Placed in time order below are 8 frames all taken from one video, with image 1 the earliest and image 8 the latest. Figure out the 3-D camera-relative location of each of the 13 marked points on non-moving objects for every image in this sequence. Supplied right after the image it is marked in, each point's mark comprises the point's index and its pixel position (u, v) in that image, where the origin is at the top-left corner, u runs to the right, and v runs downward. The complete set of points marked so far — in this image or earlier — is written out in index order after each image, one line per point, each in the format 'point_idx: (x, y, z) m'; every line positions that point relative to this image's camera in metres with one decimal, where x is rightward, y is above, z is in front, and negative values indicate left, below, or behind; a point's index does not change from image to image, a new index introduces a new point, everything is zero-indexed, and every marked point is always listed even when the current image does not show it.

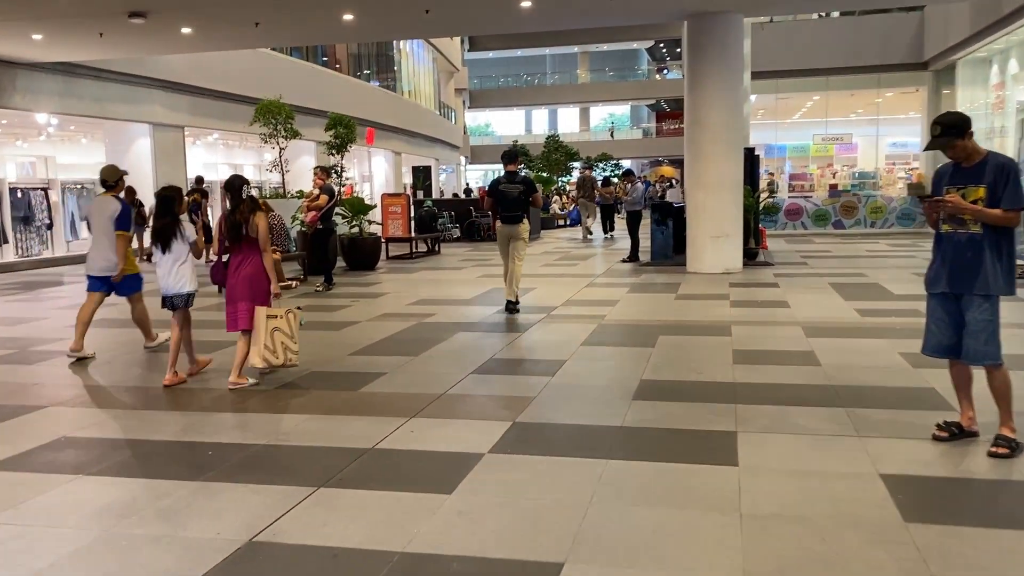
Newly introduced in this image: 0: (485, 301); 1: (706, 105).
0: (-0.3, -0.2, +10.3) m
1: (+2.8, +2.7, +12.4) m
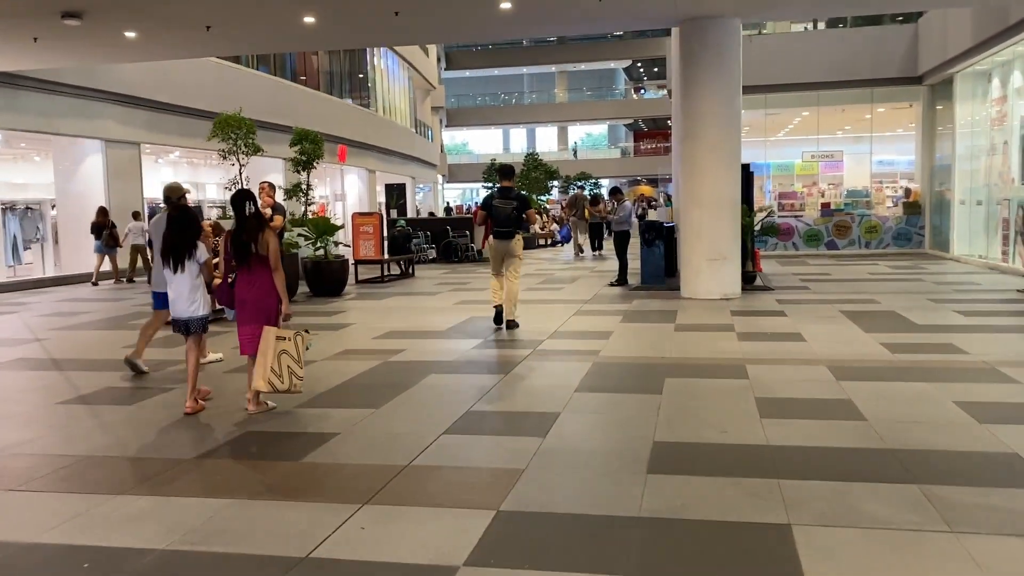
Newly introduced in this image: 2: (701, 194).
0: (-0.5, -0.5, +9.2) m
1: (+2.5, +2.3, +11.4) m
2: (+2.6, +1.3, +11.4) m
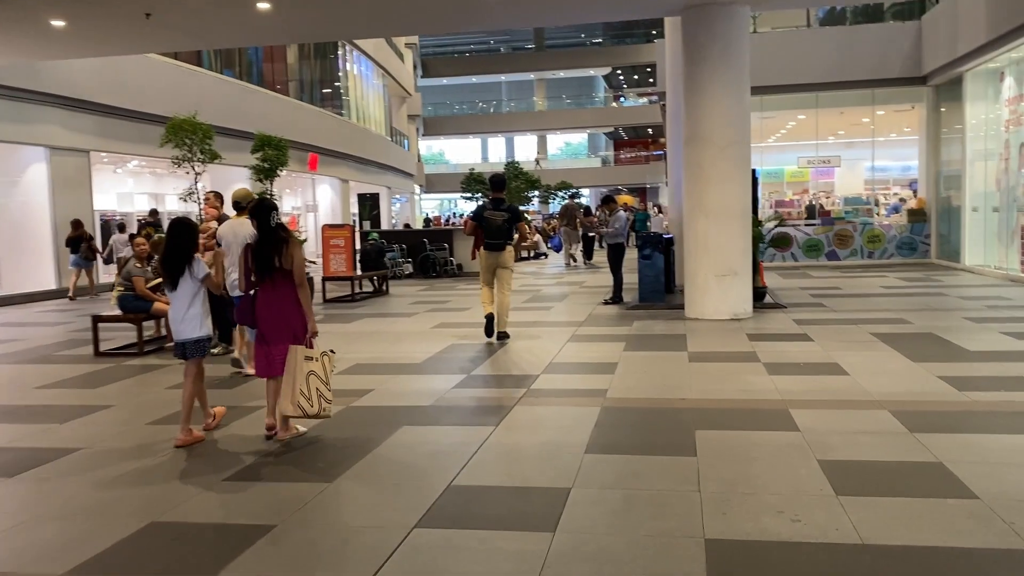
0: (-0.7, -0.7, +7.9) m
1: (+2.3, +2.1, +10.2) m
2: (+2.4, +1.0, +10.2) m
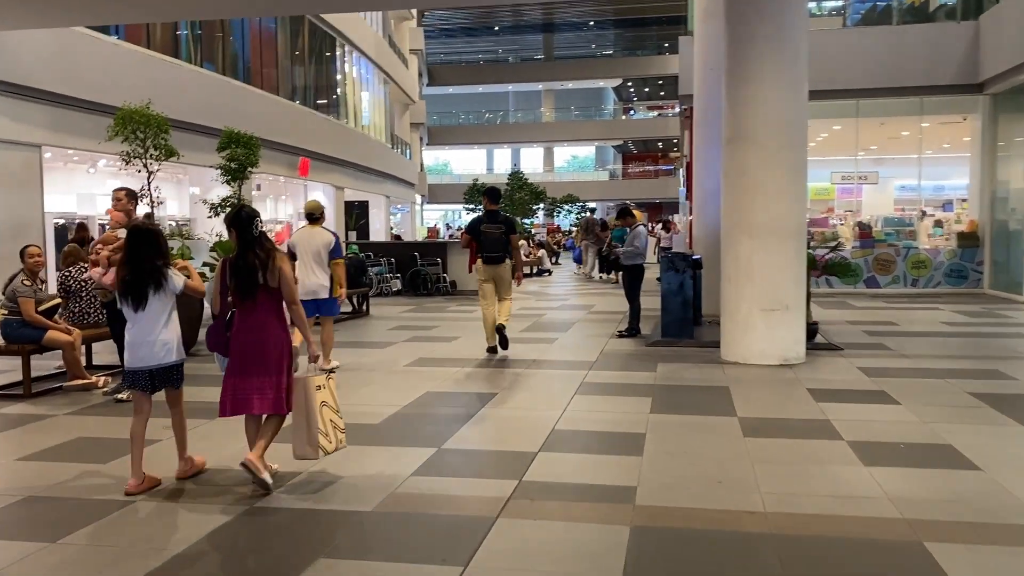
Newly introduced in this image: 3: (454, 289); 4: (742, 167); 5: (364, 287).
0: (-0.7, -1.0, +5.9) m
1: (+2.3, +1.7, +8.2) m
2: (+2.3, +0.7, +8.2) m
3: (-1.2, 0.0, +17.6) m
4: (+2.3, +1.2, +8.3) m
5: (-2.5, 0.0, +14.4) m
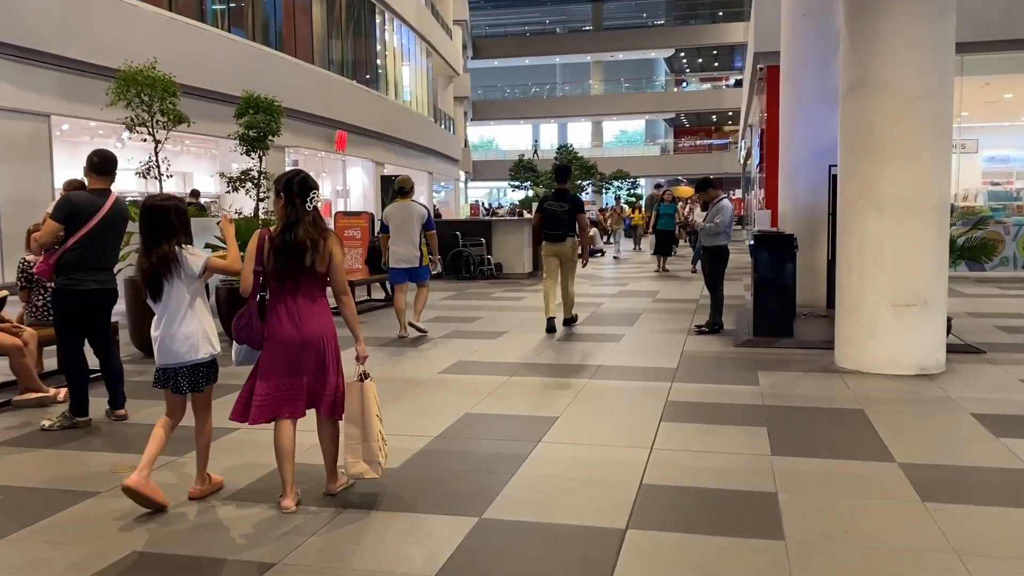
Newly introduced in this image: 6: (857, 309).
0: (-0.4, -1.0, +4.3) m
1: (+2.8, +1.8, +6.4) m
2: (+2.8, +0.7, +6.4) m
3: (-0.2, +0.3, +16.0) m
4: (+2.7, +1.3, +6.4) m
5: (-1.7, +0.3, +12.9) m
6: (+2.7, -0.2, +6.6) m
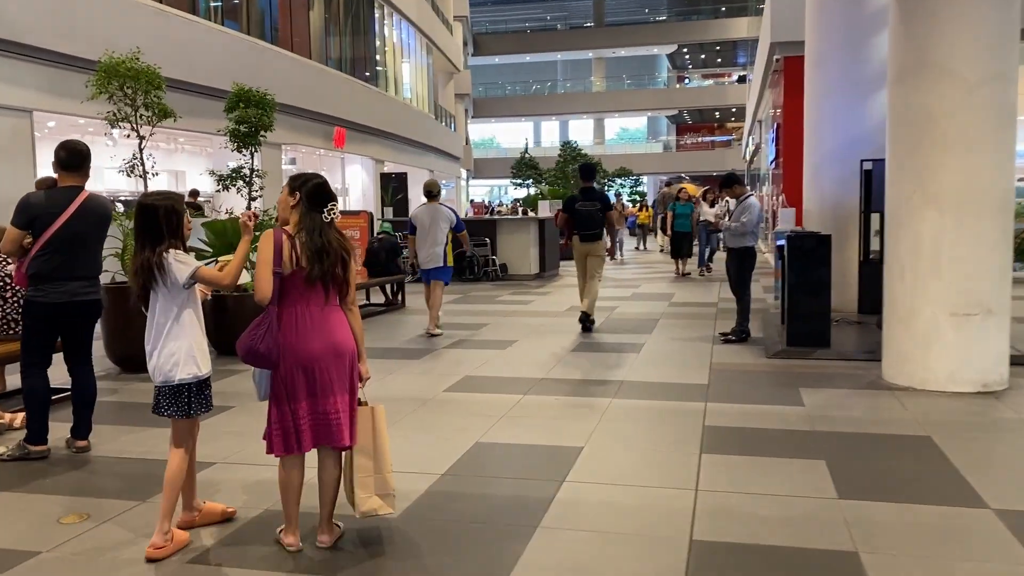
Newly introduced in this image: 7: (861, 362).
0: (-0.3, -1.0, +3.6) m
1: (+2.9, +1.7, +5.7) m
2: (+2.9, +0.7, +5.7) m
3: (-0.1, +0.3, +15.4) m
4: (+2.8, +1.2, +5.8) m
5: (-1.6, +0.2, +12.2) m
6: (+2.8, -0.2, +5.9) m
7: (+2.8, -0.6, +6.8) m
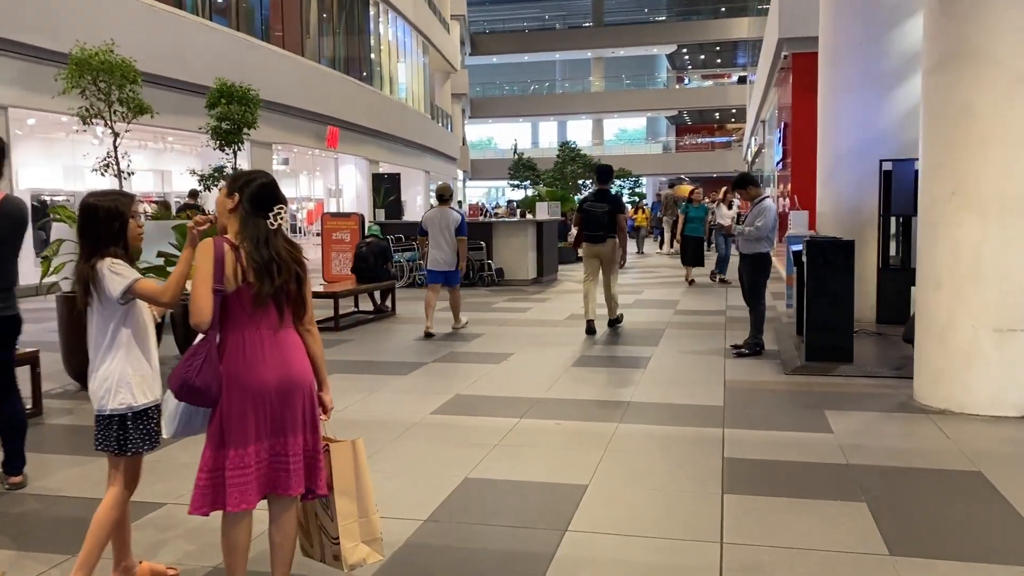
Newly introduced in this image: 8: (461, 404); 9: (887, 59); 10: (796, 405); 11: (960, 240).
0: (-0.3, -1.1, +3.0) m
1: (+2.9, +1.7, +5.1) m
2: (+2.9, +0.6, +5.2) m
3: (-0.2, +0.2, +14.8) m
4: (+2.8, +1.1, +5.2) m
5: (-1.7, +0.1, +11.6) m
6: (+2.8, -0.3, +5.4) m
7: (+2.8, -0.7, +6.2) m
8: (-0.3, -0.8, +5.8) m
9: (+3.9, +2.4, +8.8) m
10: (+1.9, -0.8, +5.6) m
11: (+2.8, +0.3, +5.3) m
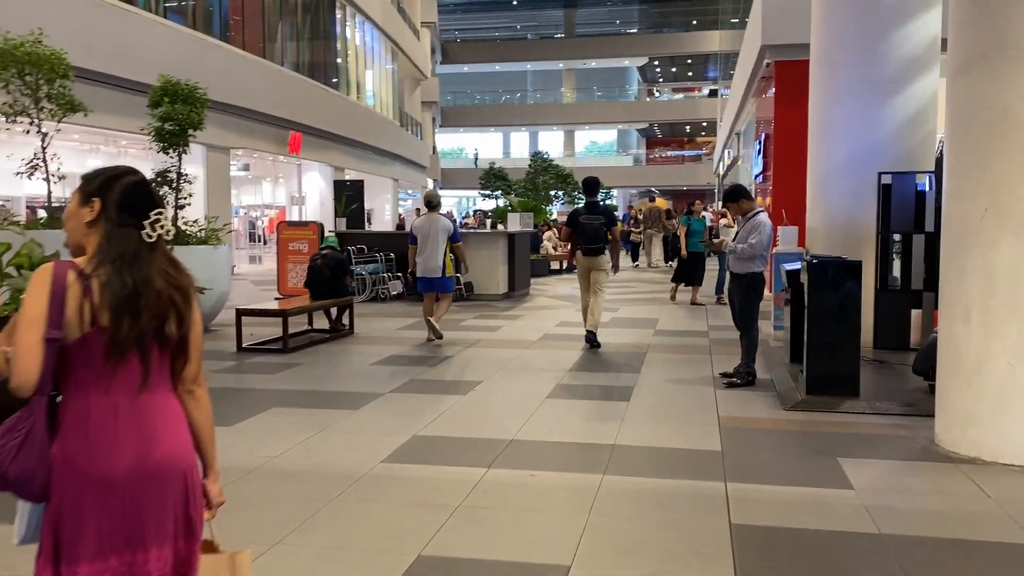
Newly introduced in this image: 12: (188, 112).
0: (-0.4, -1.2, +2.2) m
1: (+2.7, +1.5, +4.5) m
2: (+2.7, +0.5, +4.5) m
3: (-0.7, -0.1, +14.0) m
4: (+2.6, +1.0, +4.5) m
5: (-2.1, -0.1, +10.8) m
6: (+2.6, -0.5, +4.7) m
7: (+2.6, -0.8, +5.5) m
8: (-0.6, -0.9, +5.0) m
9: (+3.7, +2.2, +8.2) m
10: (+1.7, -0.9, +4.9) m
11: (+2.6, +0.1, +4.6) m
12: (-3.8, +2.1, +9.9) m
